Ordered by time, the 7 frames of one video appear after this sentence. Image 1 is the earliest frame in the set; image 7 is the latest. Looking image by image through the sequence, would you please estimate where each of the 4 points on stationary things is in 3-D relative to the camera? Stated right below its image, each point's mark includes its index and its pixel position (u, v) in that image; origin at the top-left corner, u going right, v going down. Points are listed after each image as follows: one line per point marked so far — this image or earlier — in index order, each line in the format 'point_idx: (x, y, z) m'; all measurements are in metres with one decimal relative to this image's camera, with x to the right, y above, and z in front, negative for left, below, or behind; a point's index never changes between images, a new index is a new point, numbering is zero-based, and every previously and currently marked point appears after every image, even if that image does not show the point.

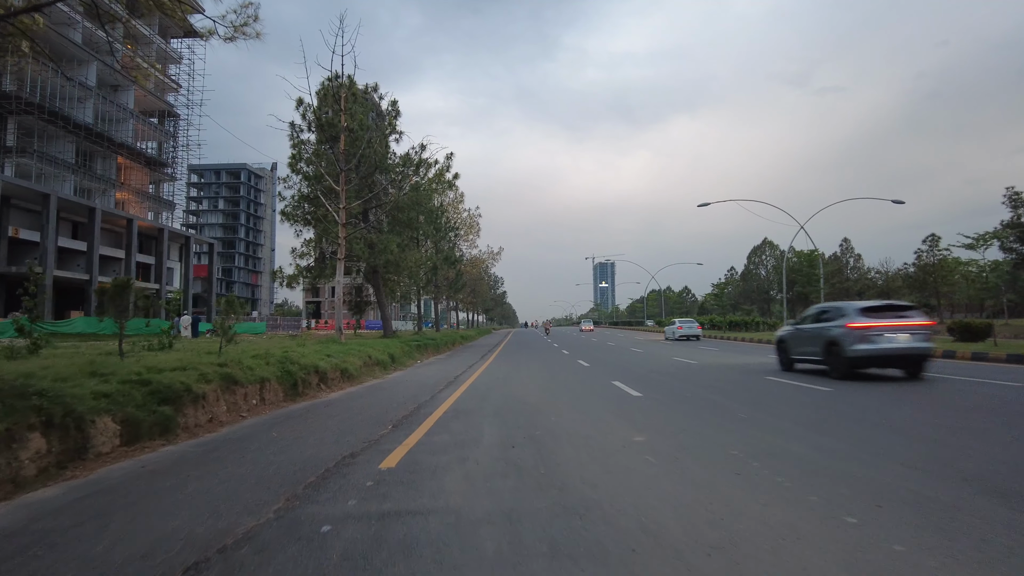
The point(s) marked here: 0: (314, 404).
0: (-3.7, -2.2, +11.6) m
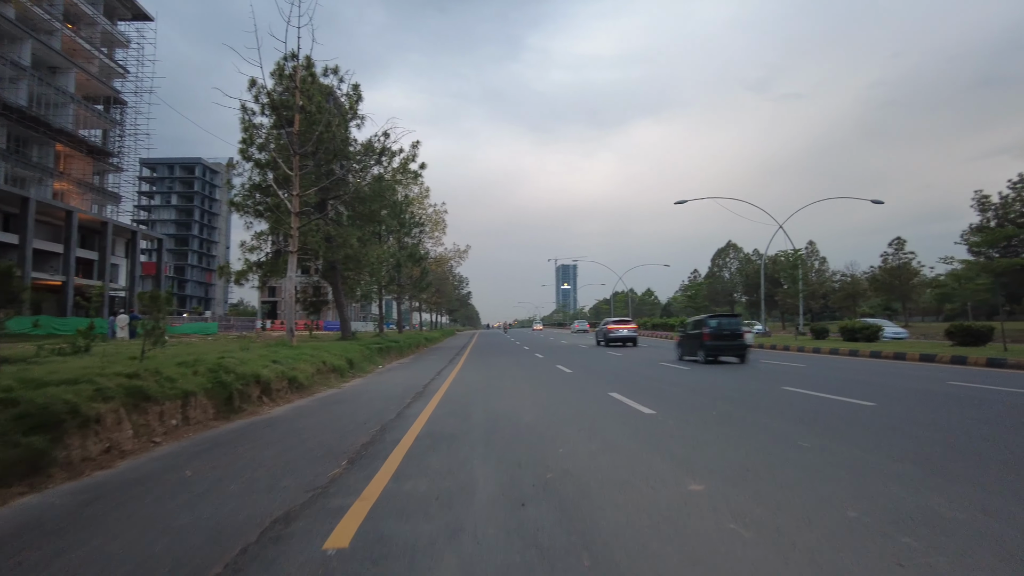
0: (-4.0, -2.1, +9.4) m
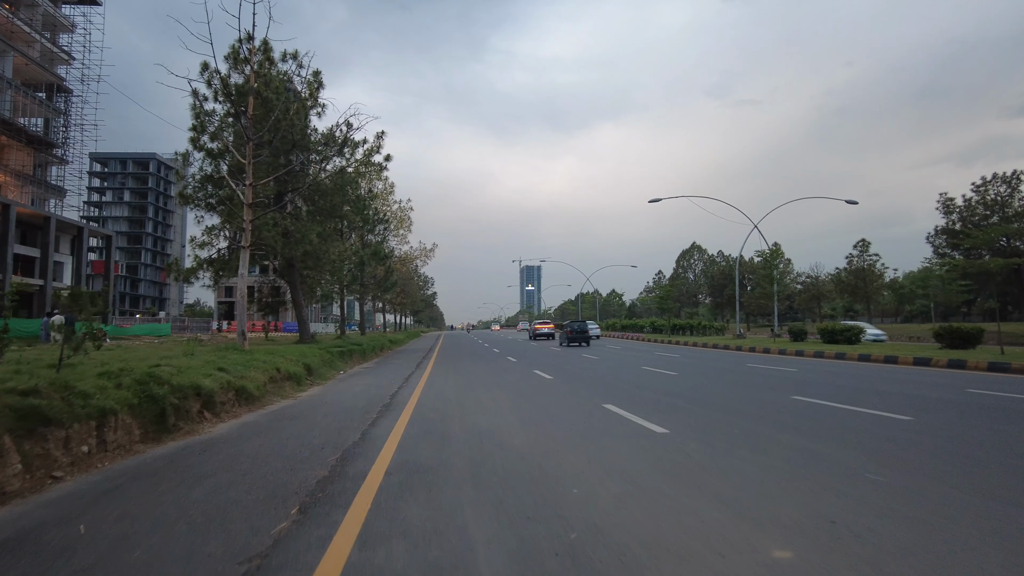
0: (-4.2, -2.1, +7.9) m
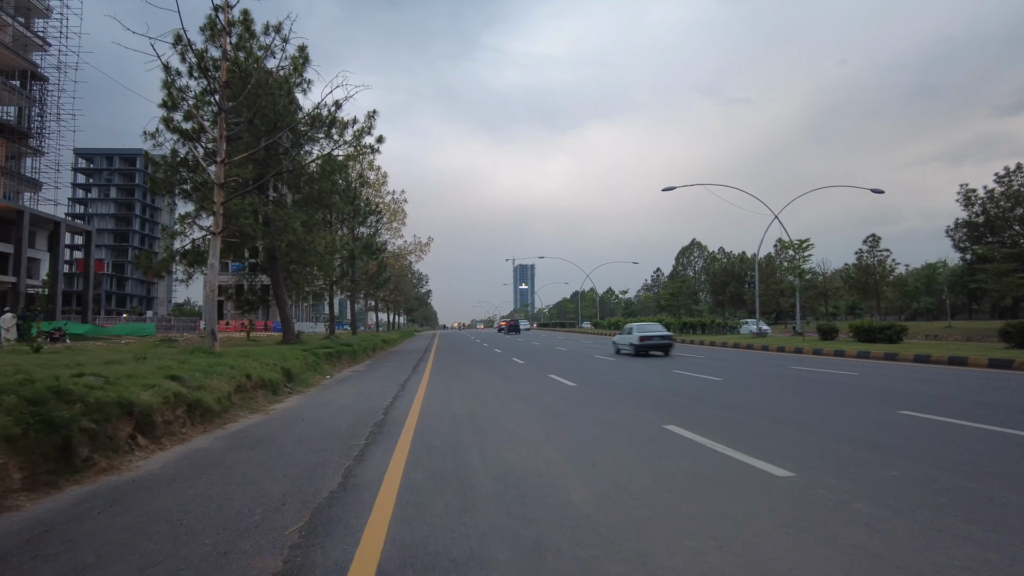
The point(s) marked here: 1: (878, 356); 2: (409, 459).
0: (-3.8, -1.9, +5.5) m
1: (+11.0, -2.0, +18.1) m
2: (-1.1, -1.8, +6.3) m
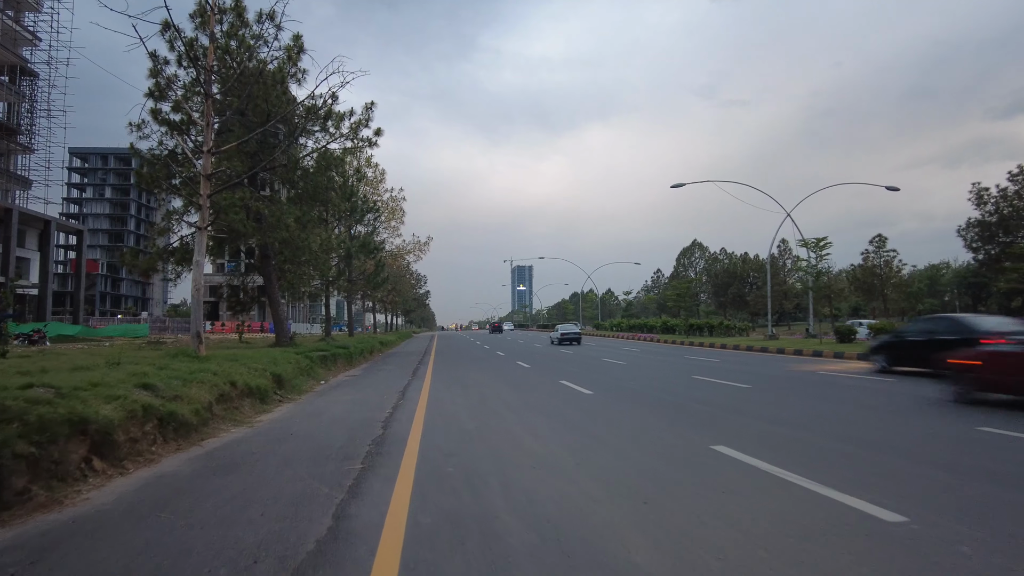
0: (-3.5, -1.8, +4.4) m
1: (+11.2, -2.0, +17.1) m
2: (-0.8, -1.7, +5.2) m
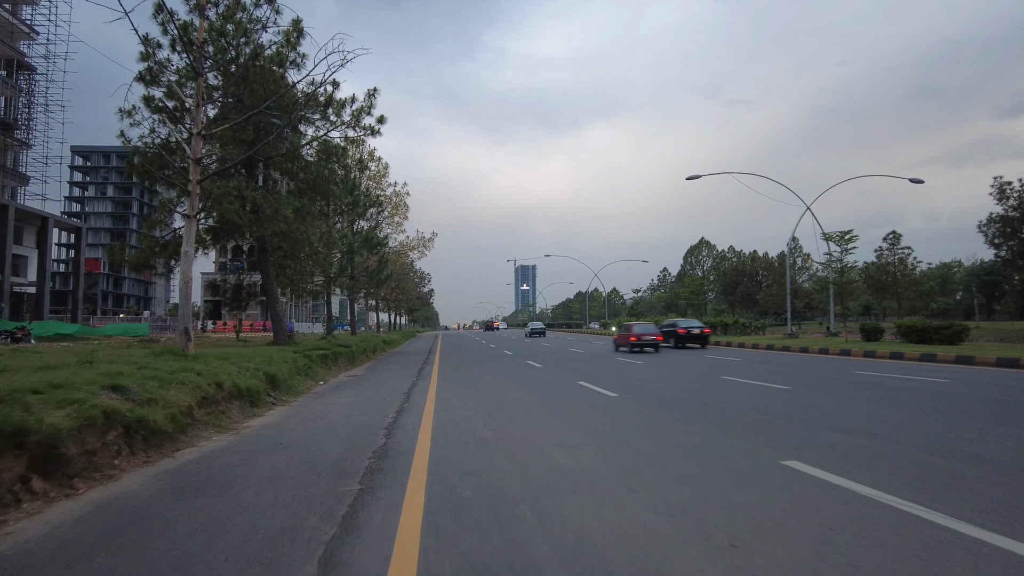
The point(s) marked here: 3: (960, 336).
0: (-3.3, -1.7, +3.3) m
1: (+11.5, -1.9, +15.9) m
2: (-0.6, -1.6, +4.1) m
3: (+14.5, -1.6, +19.7) m
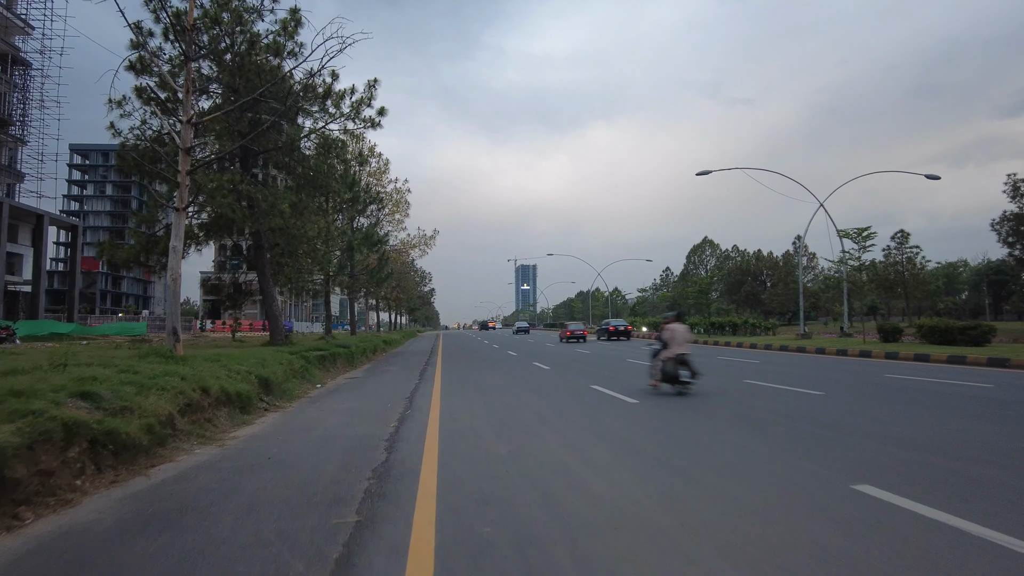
0: (-3.1, -1.6, +2.5) m
1: (+11.7, -1.8, +15.1) m
2: (-0.4, -1.5, +3.2) m
3: (+14.6, -1.5, +18.9) m
